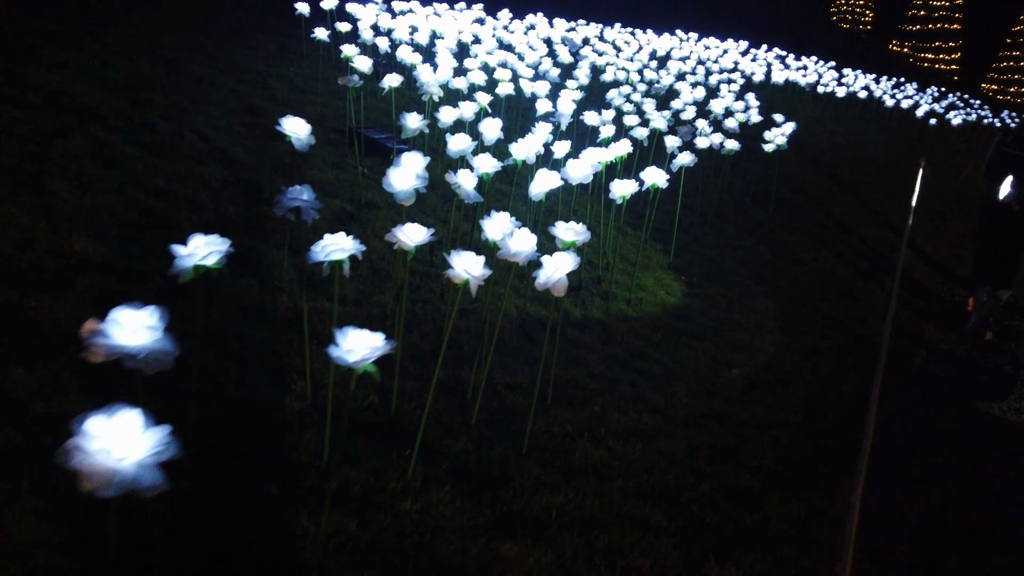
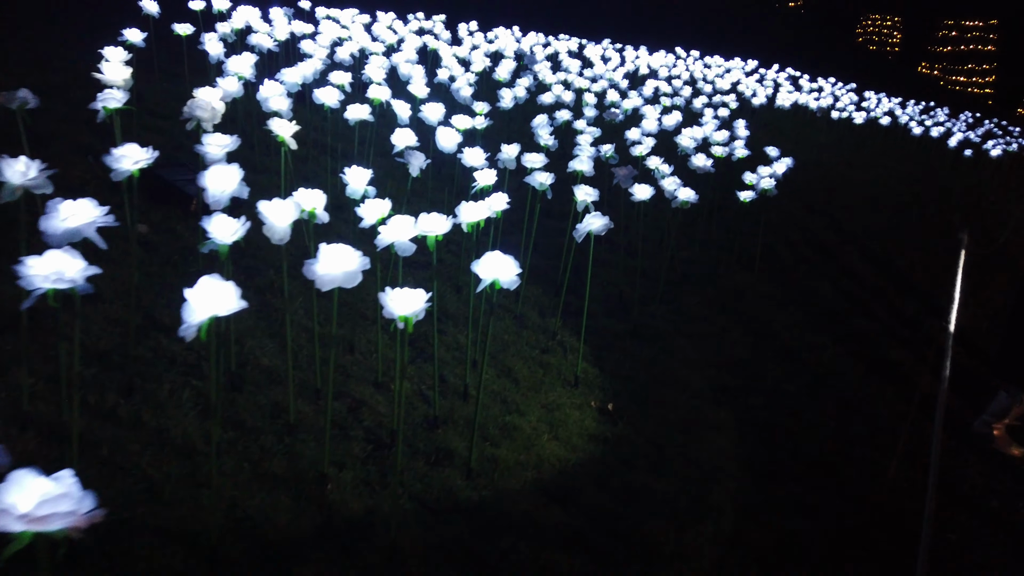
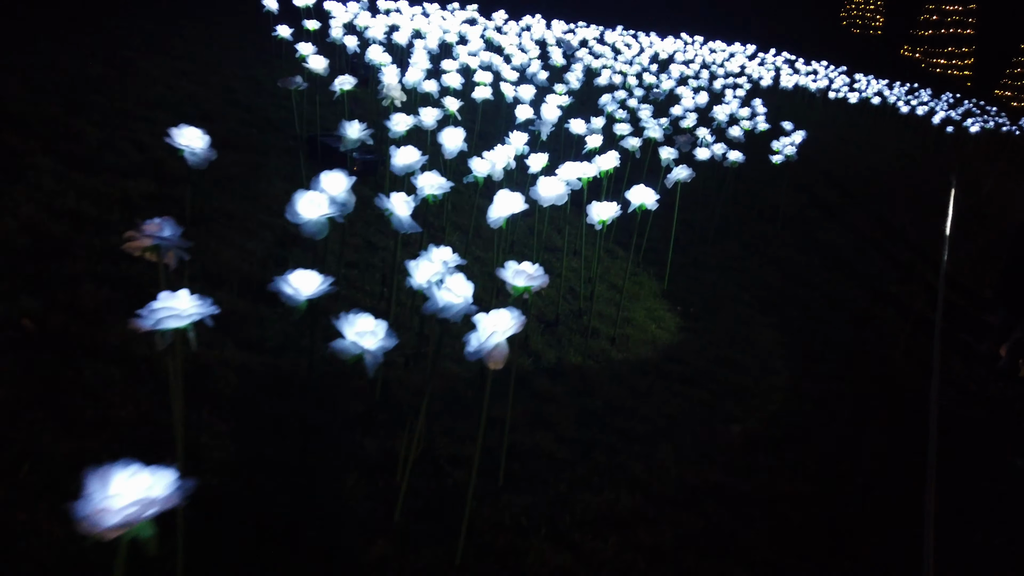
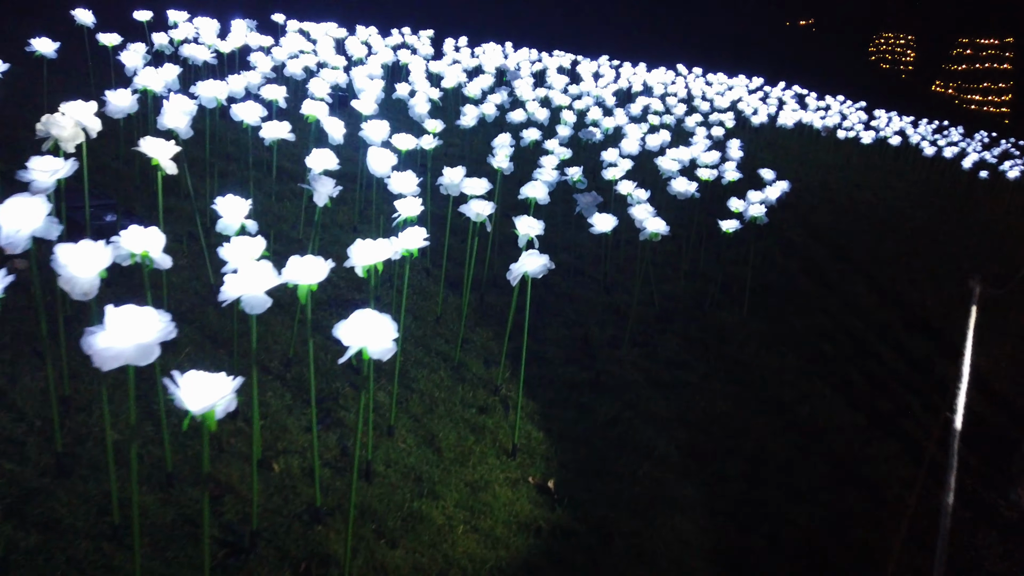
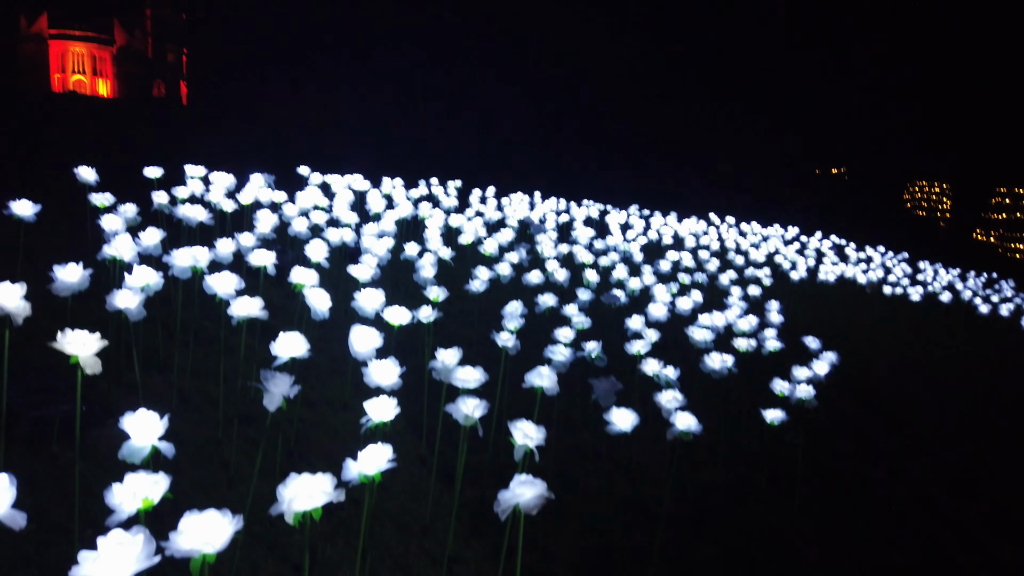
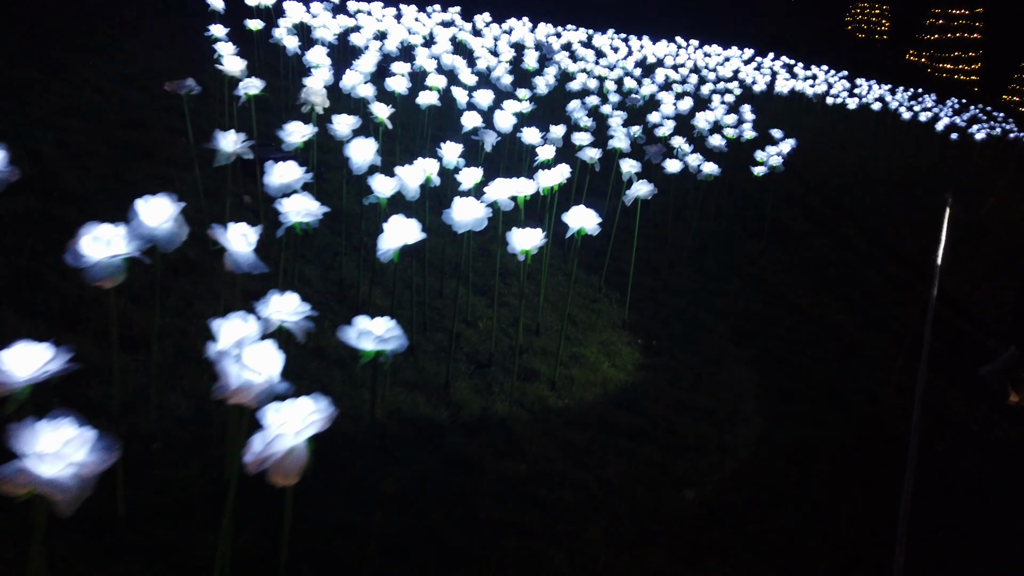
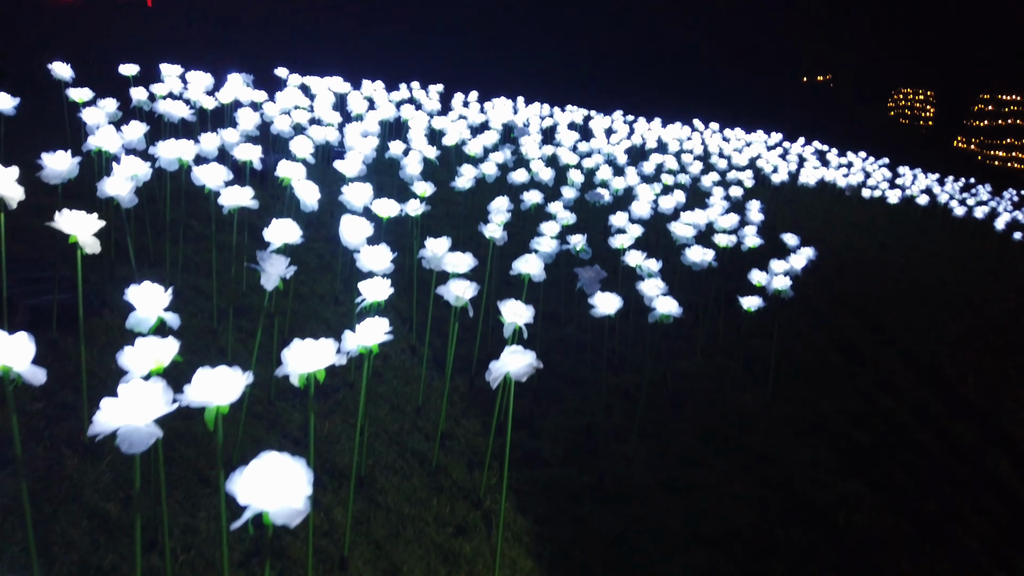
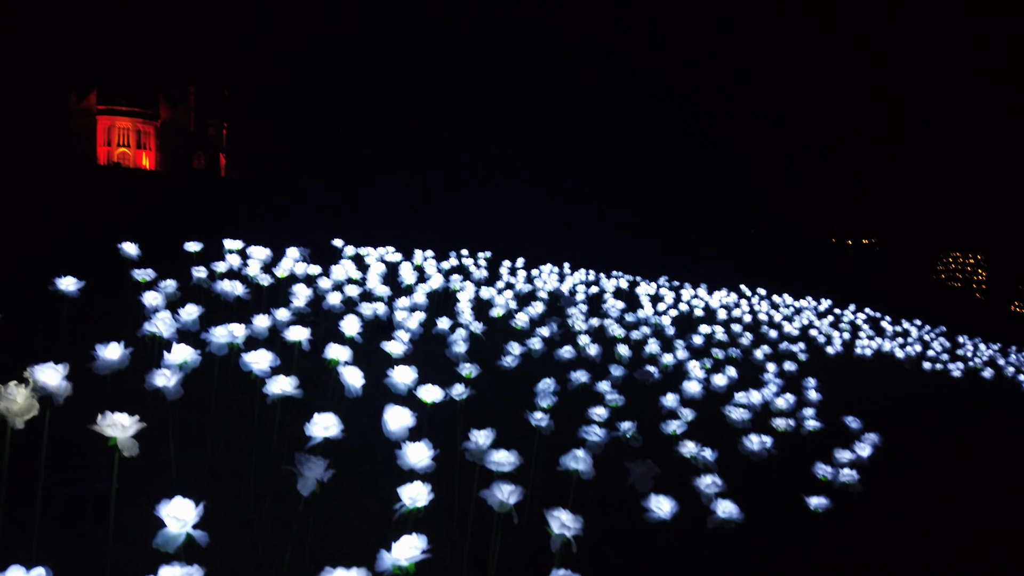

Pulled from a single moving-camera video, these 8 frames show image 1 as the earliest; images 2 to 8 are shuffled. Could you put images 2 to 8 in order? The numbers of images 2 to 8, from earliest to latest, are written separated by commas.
3, 6, 2, 4, 7, 5, 8
